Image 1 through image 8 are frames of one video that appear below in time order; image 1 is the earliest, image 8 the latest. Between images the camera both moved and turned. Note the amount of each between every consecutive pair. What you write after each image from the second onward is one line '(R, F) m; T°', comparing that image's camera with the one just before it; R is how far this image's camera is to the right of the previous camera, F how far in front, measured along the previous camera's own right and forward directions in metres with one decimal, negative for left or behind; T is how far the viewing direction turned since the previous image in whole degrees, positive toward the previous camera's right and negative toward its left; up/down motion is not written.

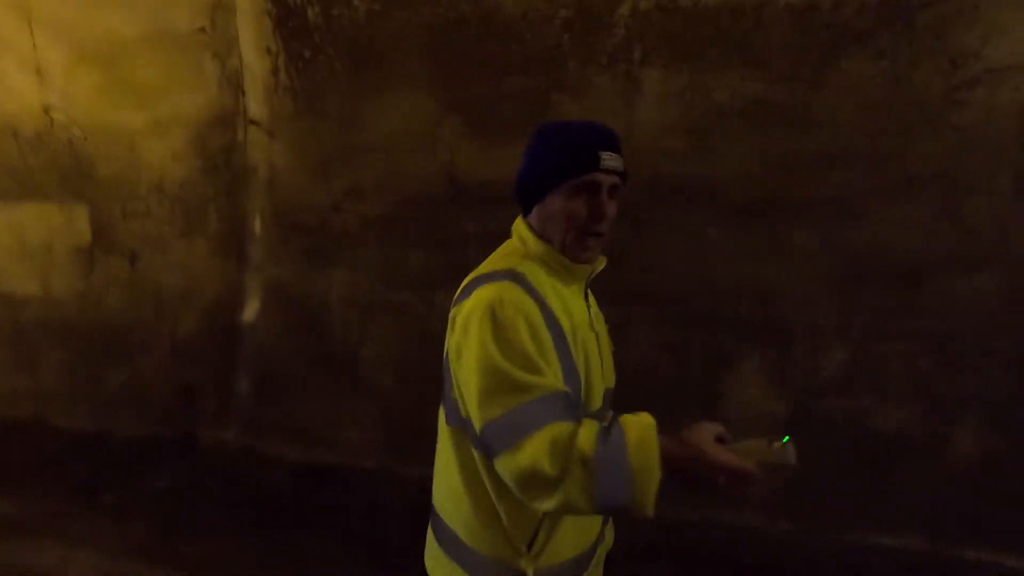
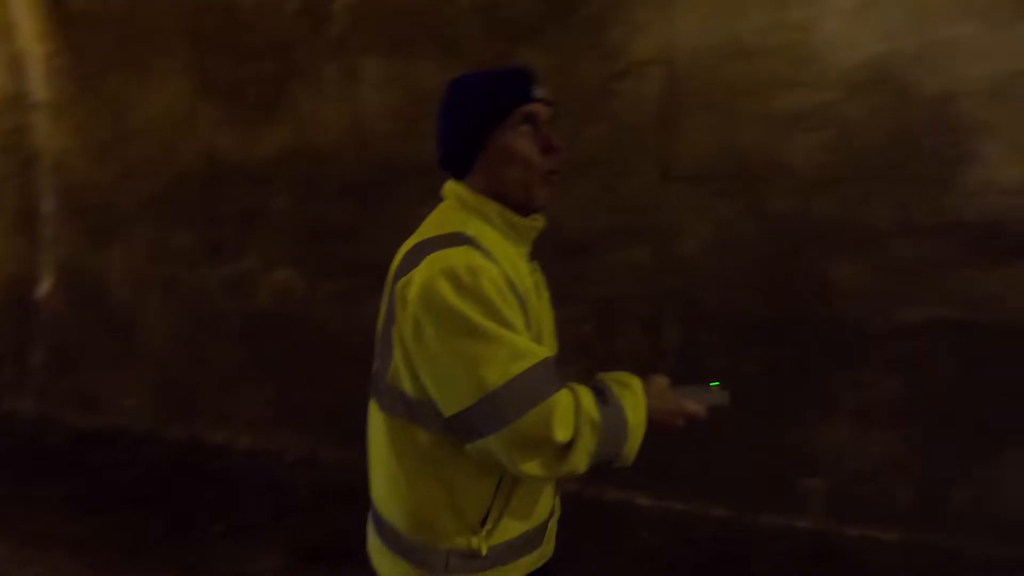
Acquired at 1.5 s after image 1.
(+1.2, -0.3) m; +2°
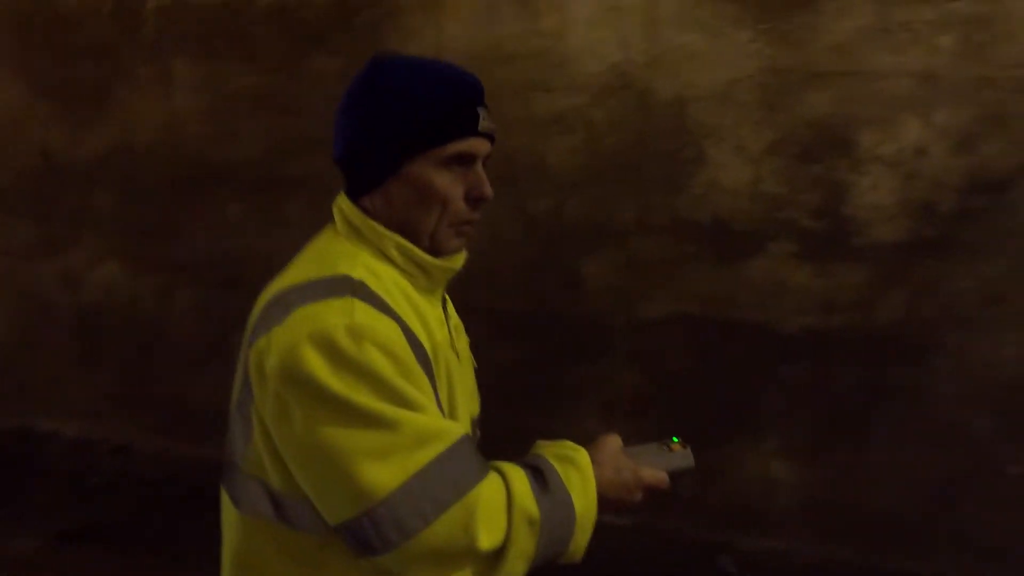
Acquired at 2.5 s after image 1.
(+0.9, -0.1) m; 0°
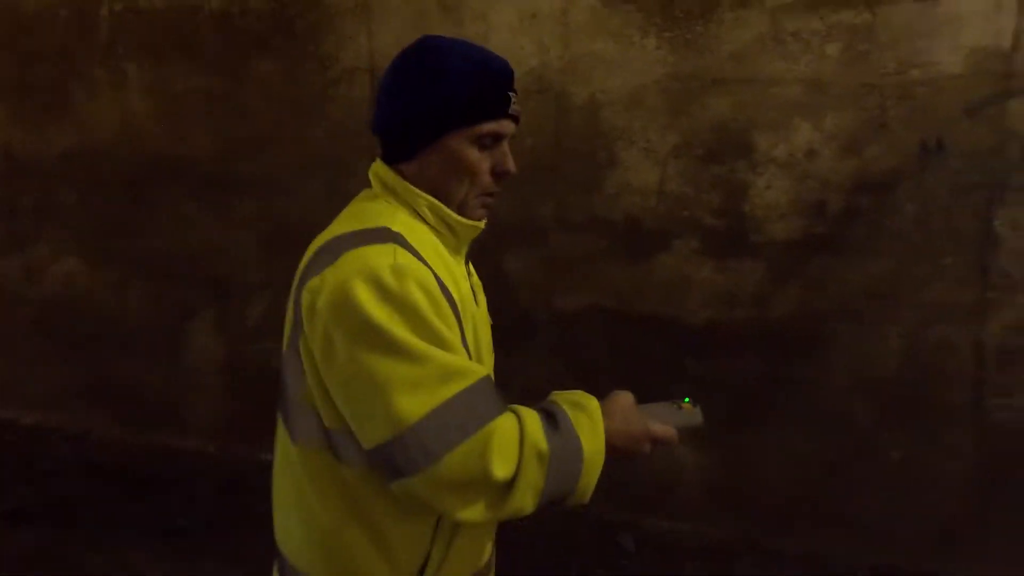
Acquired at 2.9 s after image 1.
(+0.3, -0.1) m; 0°
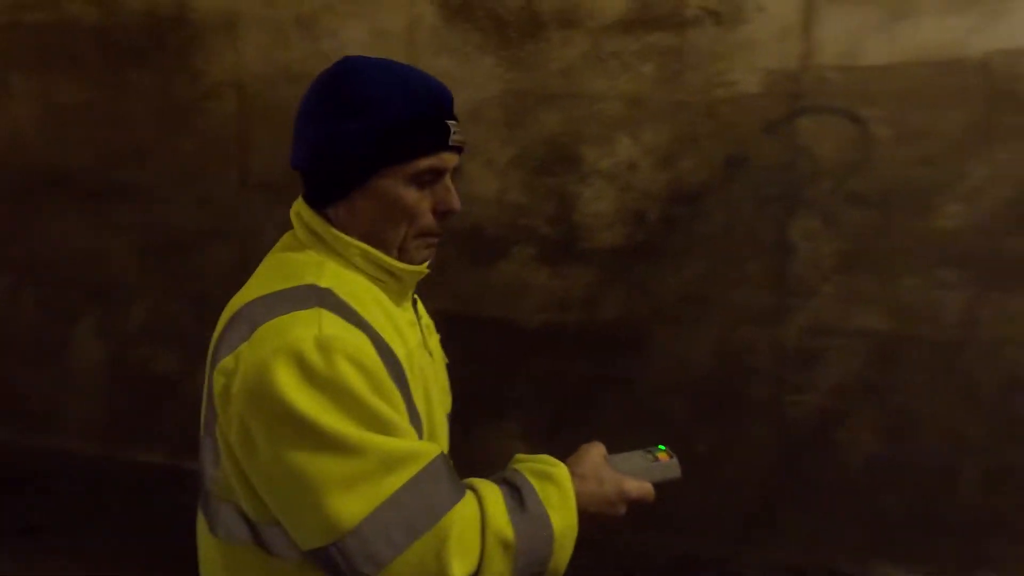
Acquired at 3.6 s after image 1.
(+0.5, -0.1) m; +1°
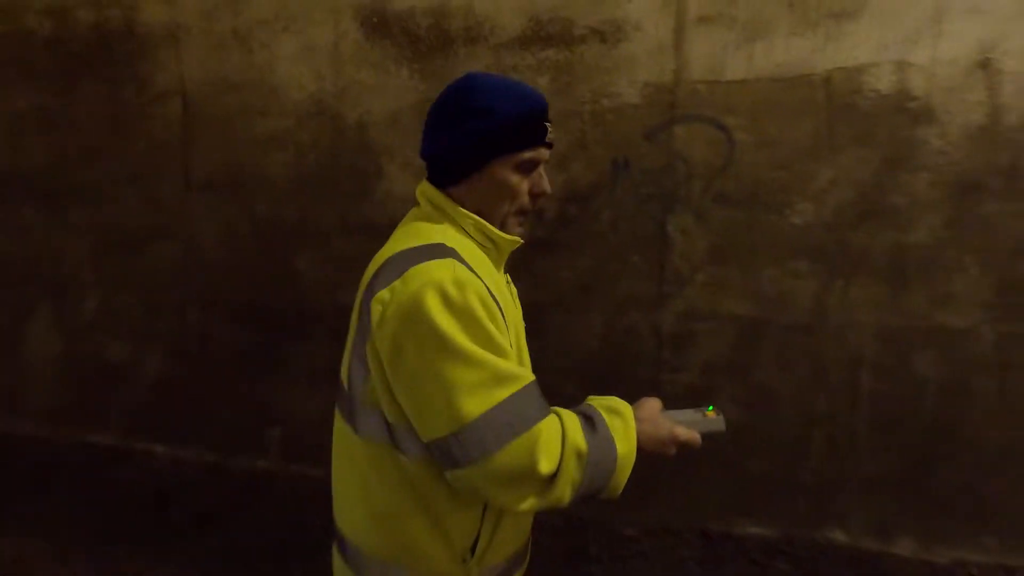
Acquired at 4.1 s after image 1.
(+0.3, -0.3) m; +1°
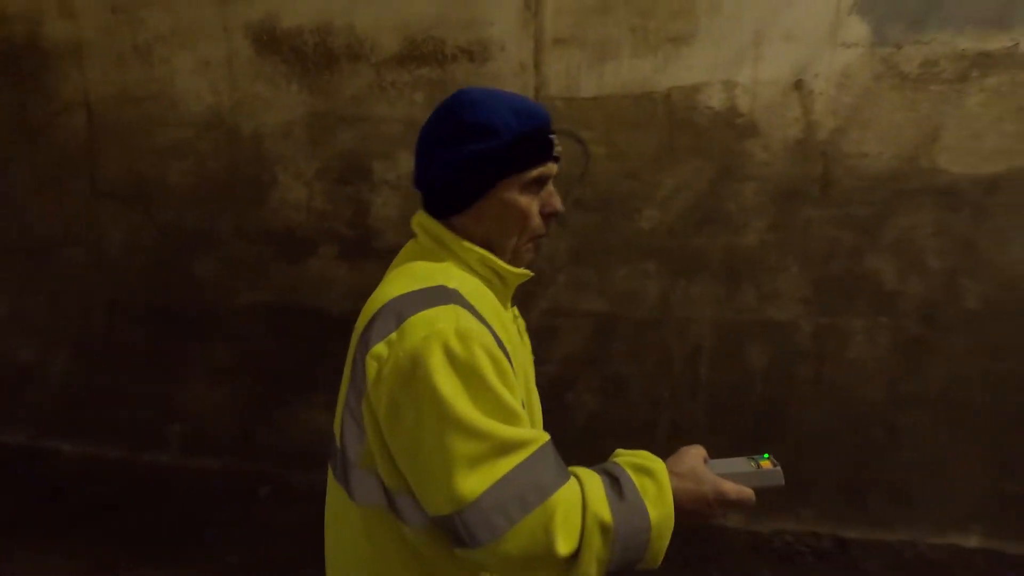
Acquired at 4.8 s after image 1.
(+0.4, -0.2) m; +2°
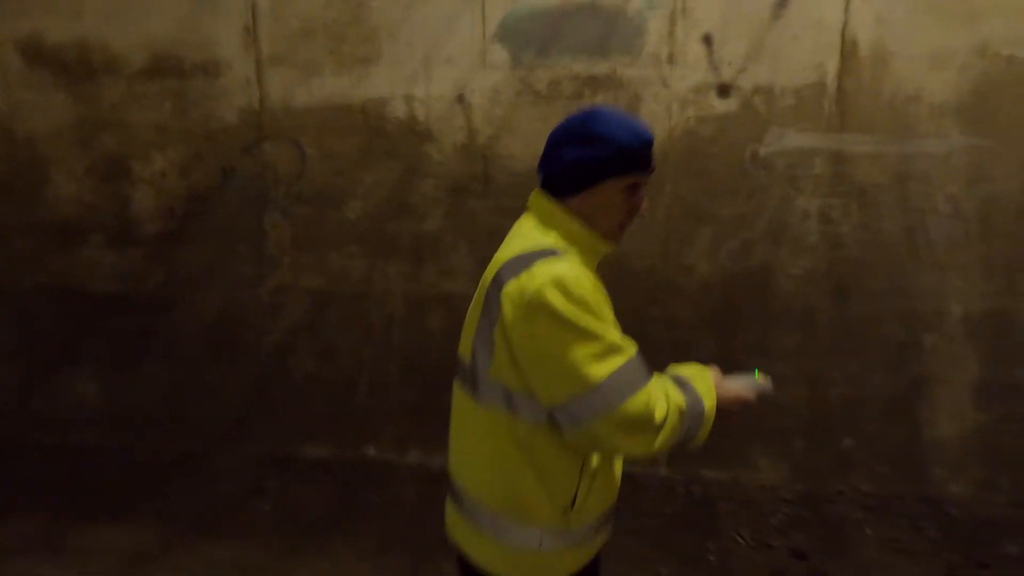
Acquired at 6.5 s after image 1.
(+1.1, -0.6) m; +4°
